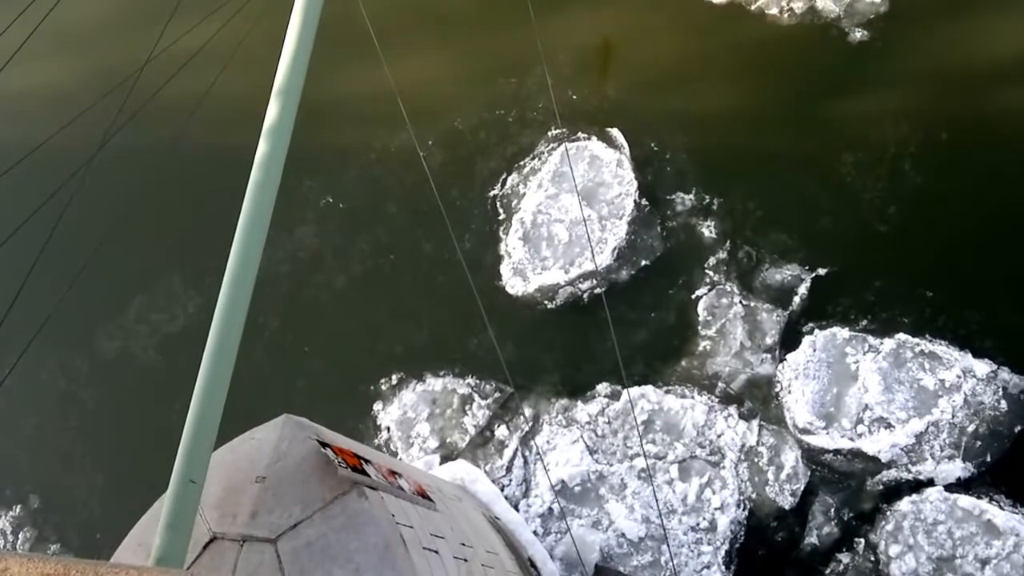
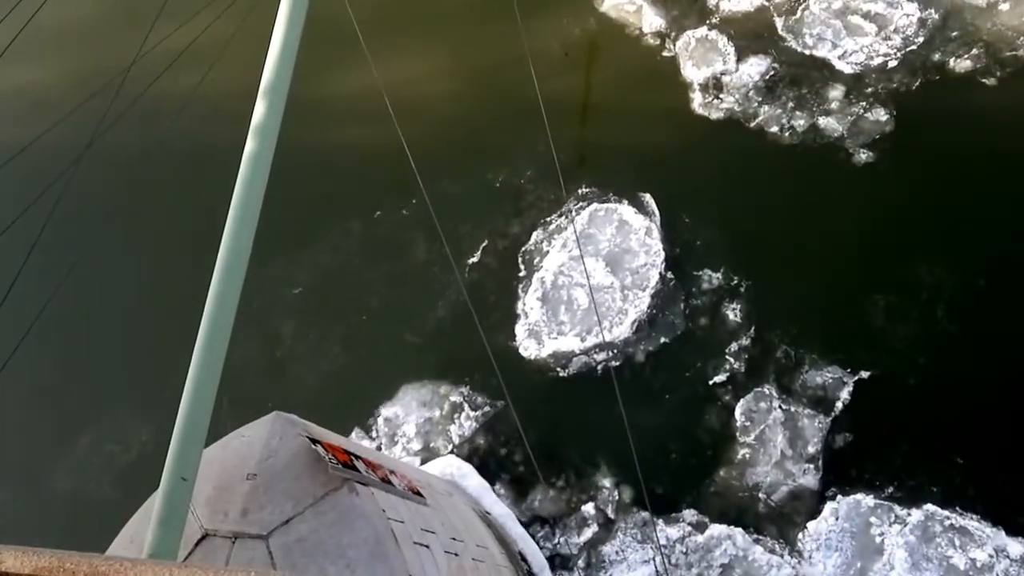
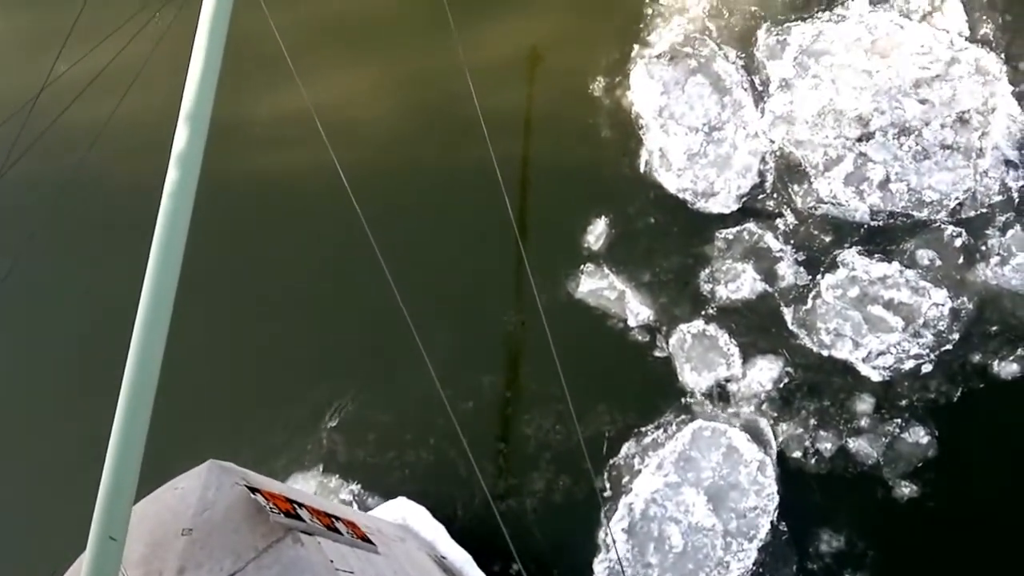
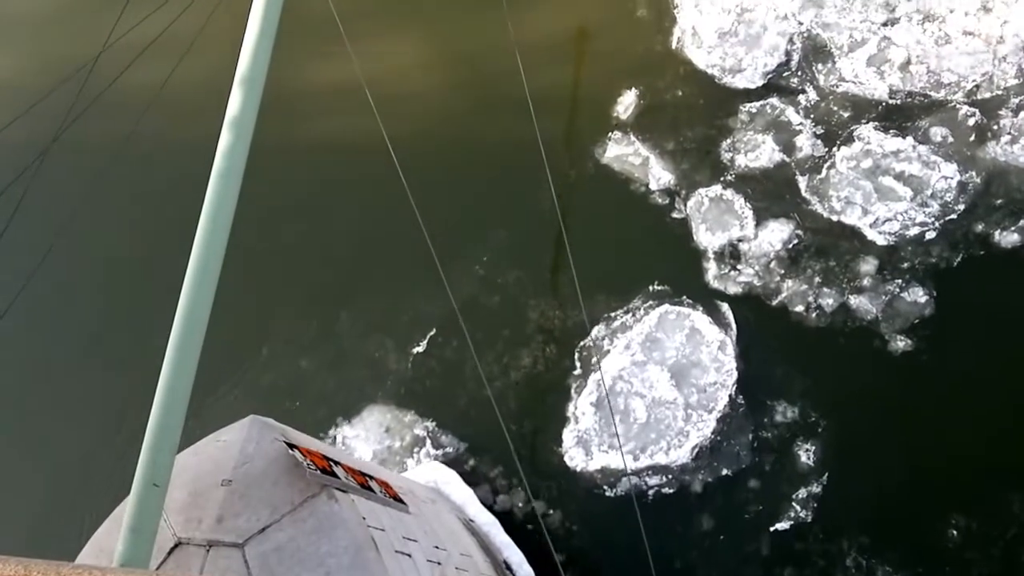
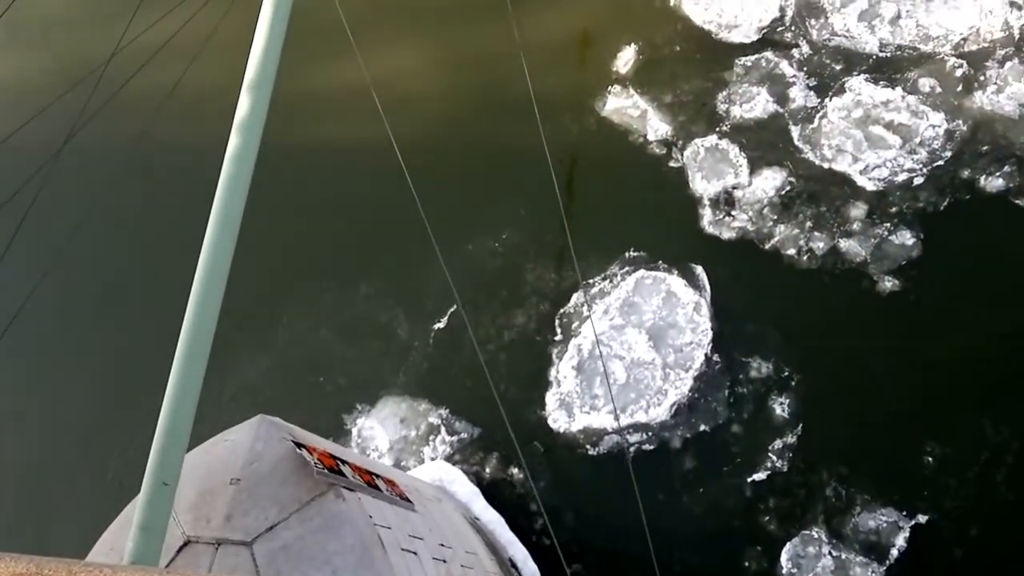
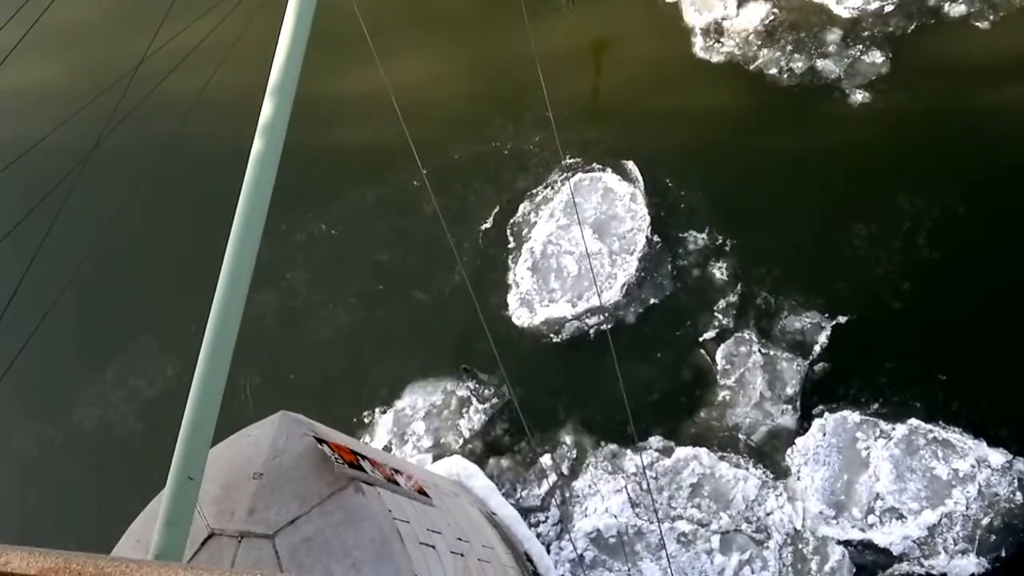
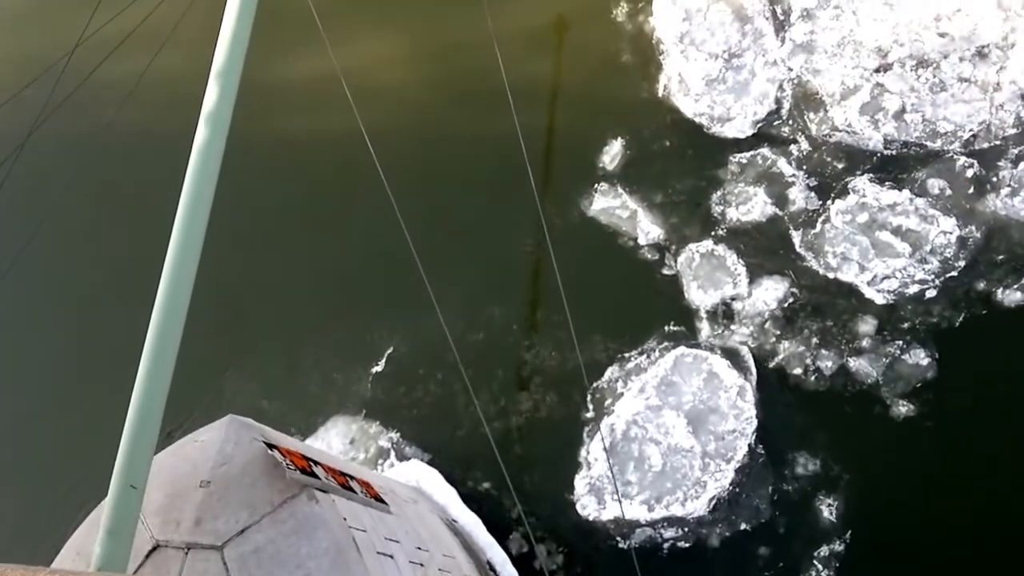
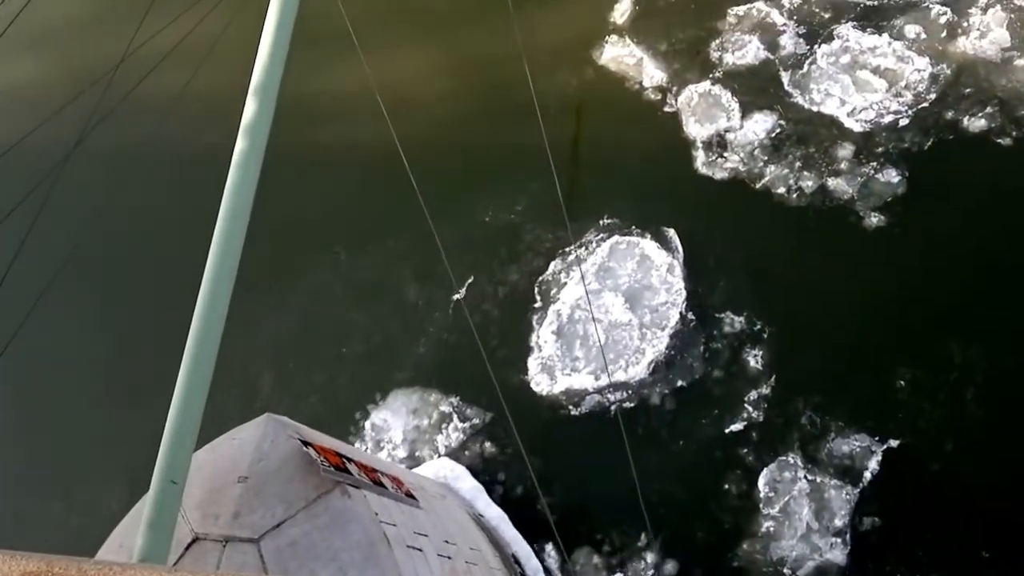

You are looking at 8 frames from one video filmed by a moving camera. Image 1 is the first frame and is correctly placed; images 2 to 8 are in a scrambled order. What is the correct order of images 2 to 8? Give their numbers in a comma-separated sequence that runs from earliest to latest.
6, 2, 8, 5, 4, 7, 3
